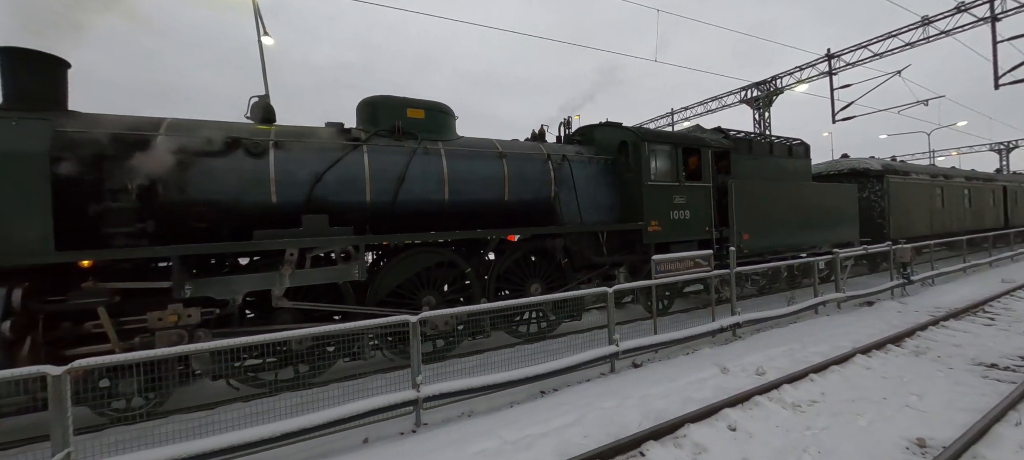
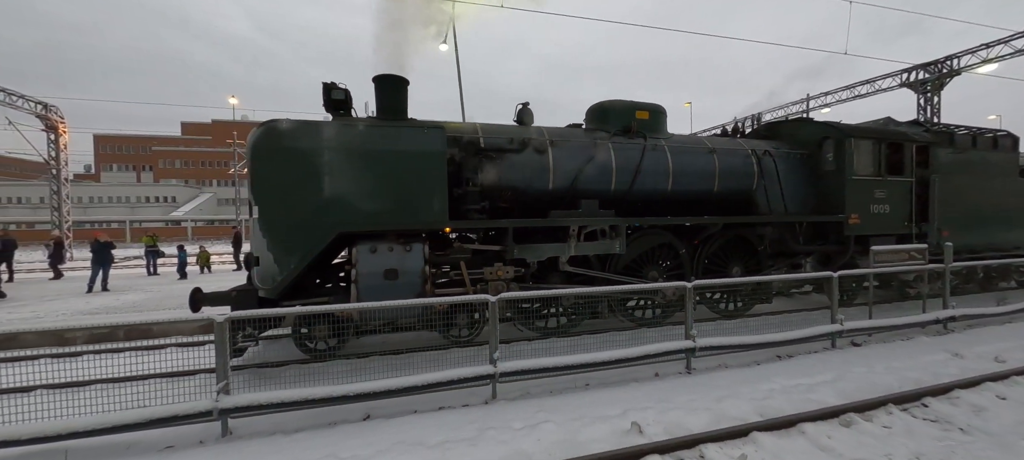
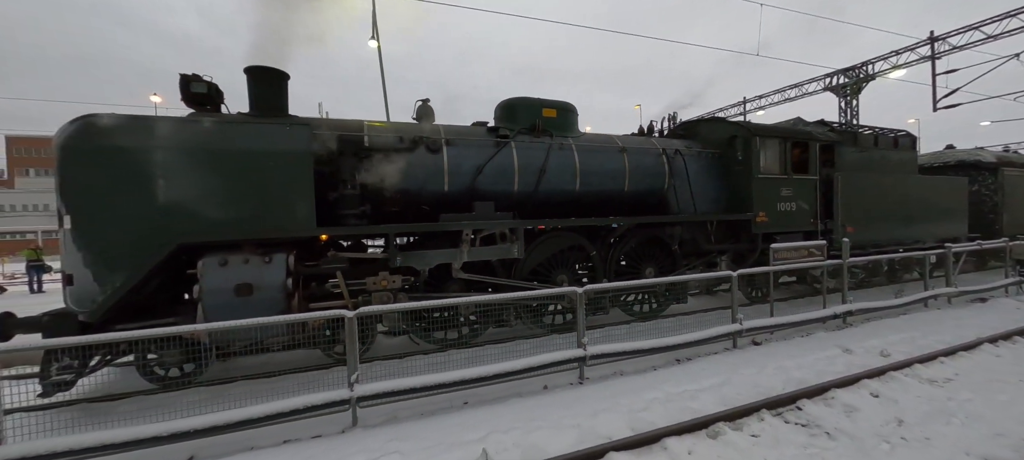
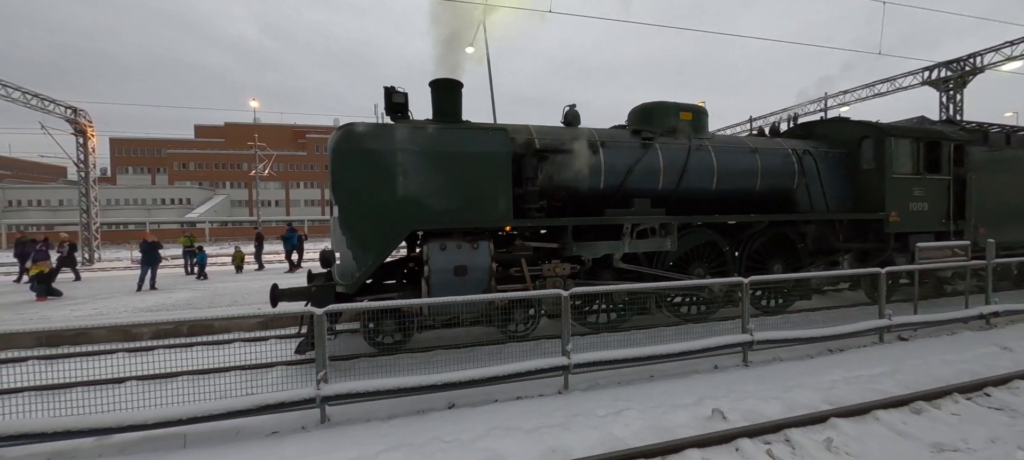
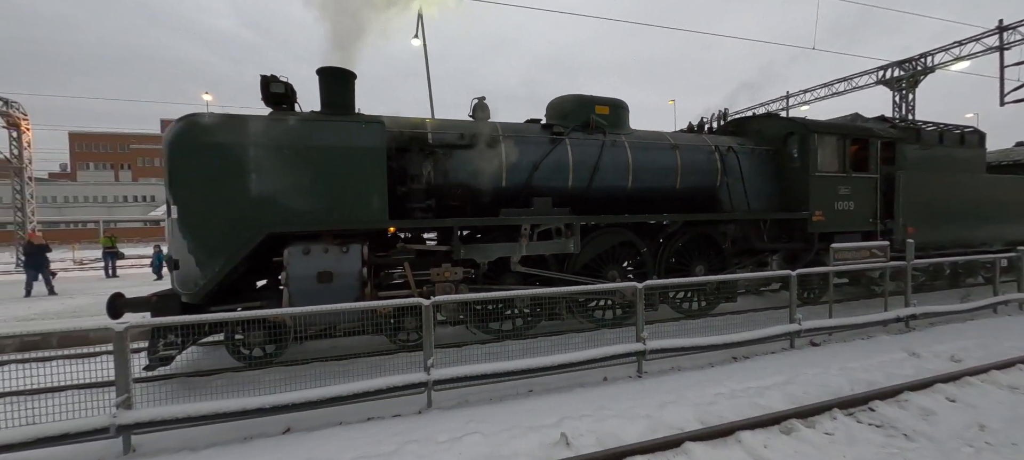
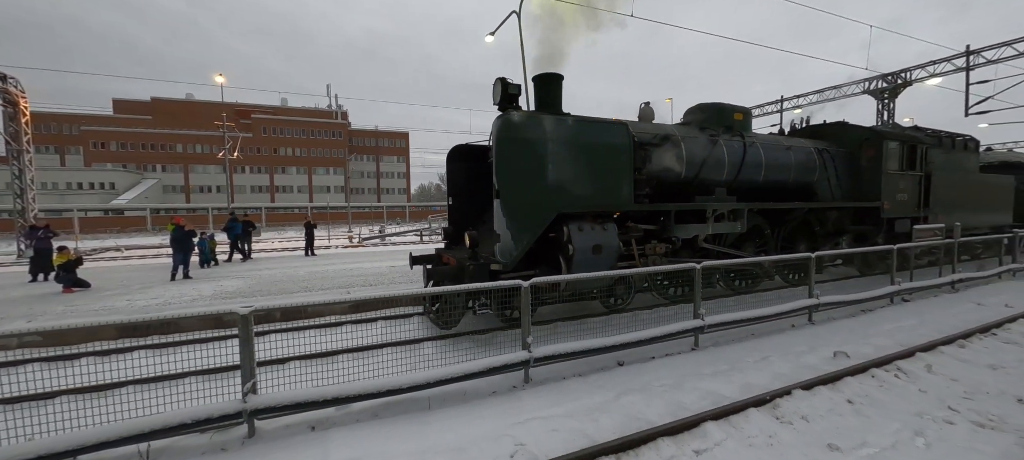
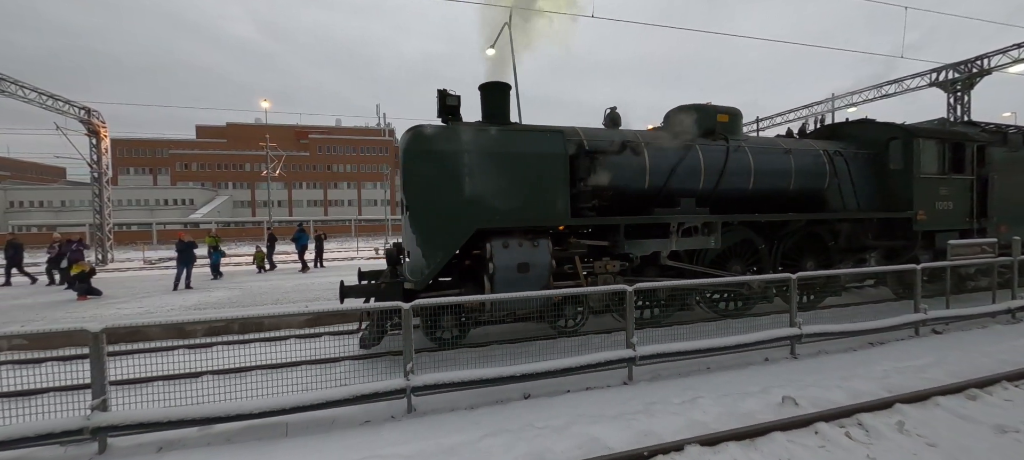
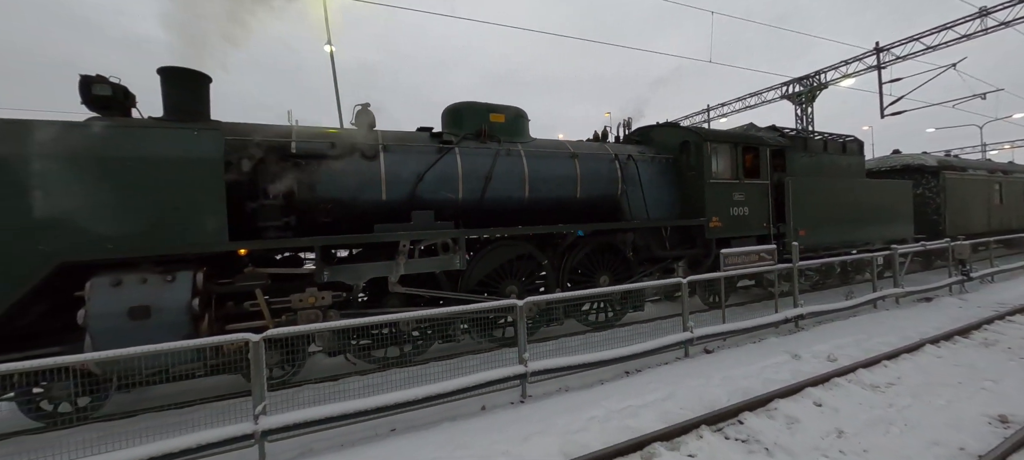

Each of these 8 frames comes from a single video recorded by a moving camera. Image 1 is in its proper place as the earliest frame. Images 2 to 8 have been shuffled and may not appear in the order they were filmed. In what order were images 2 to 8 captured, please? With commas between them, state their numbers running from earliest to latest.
8, 3, 5, 2, 4, 7, 6
